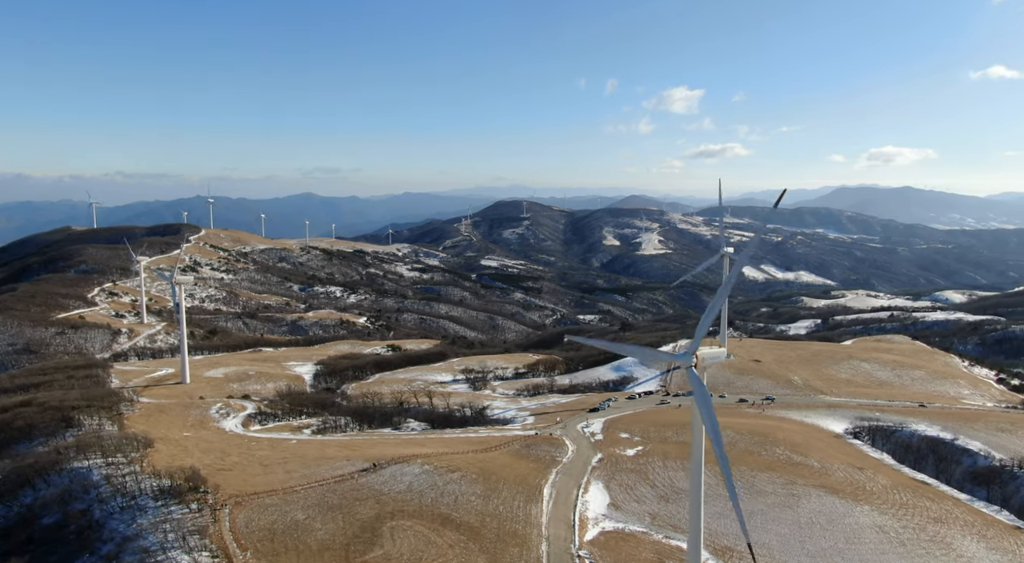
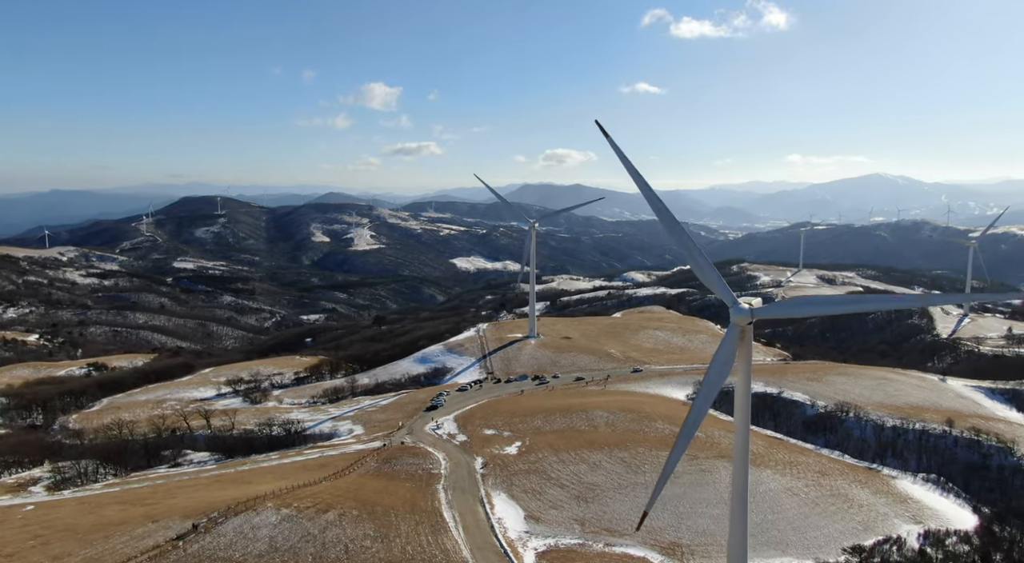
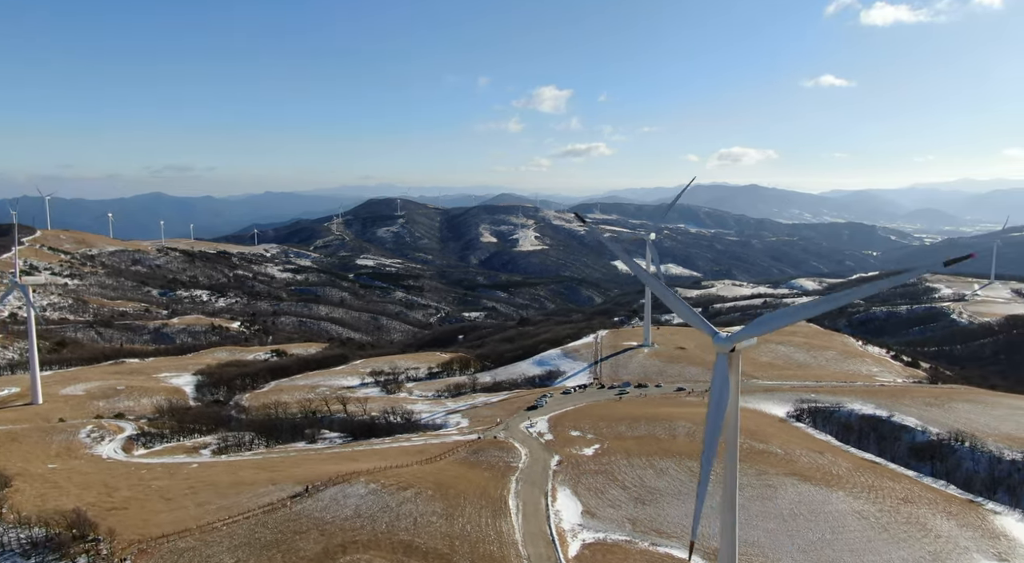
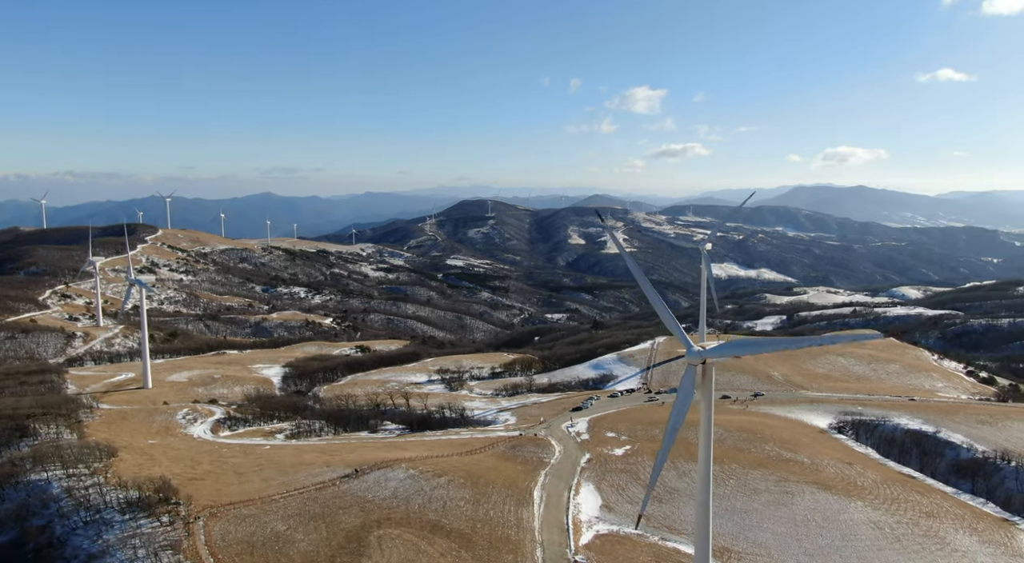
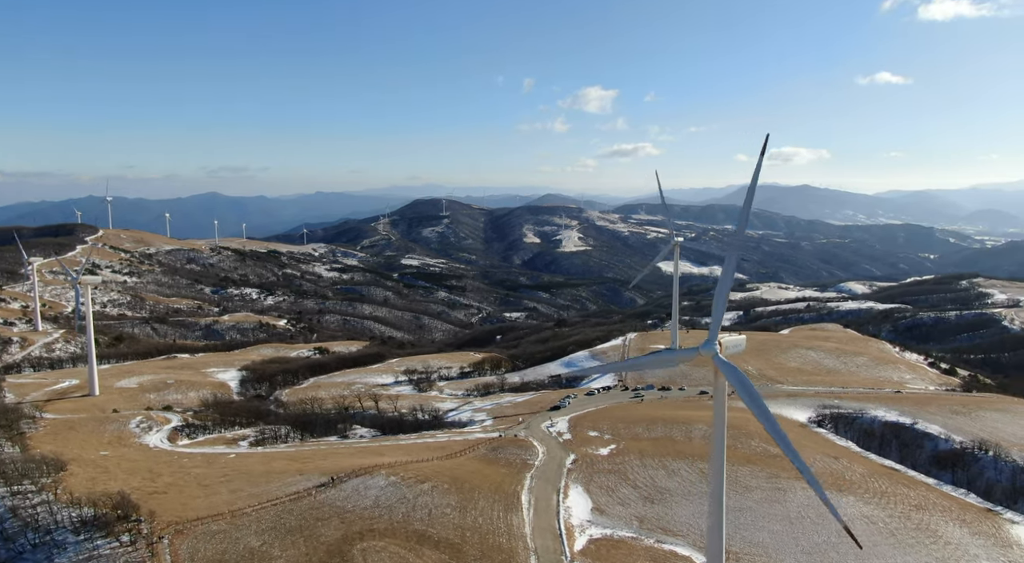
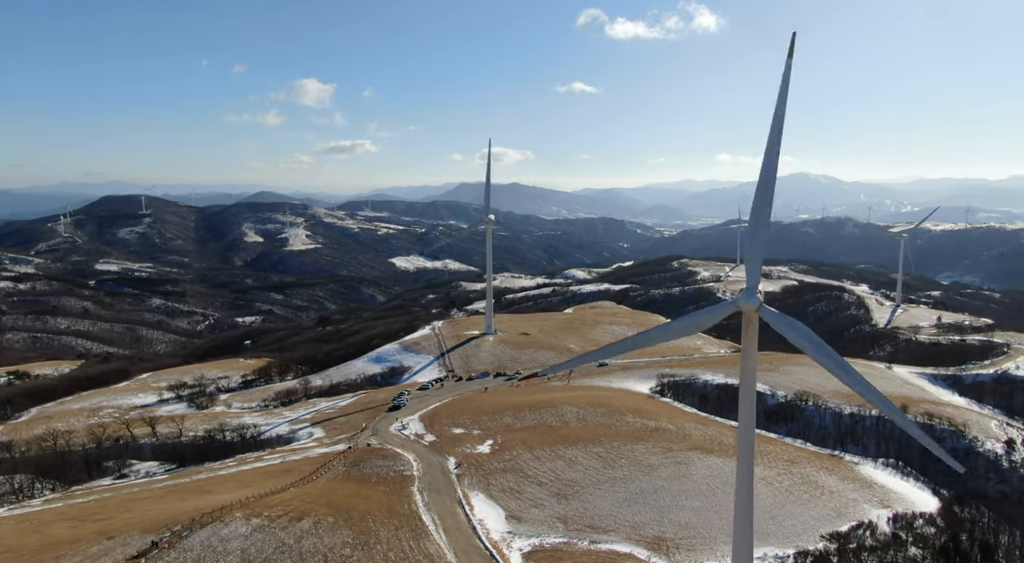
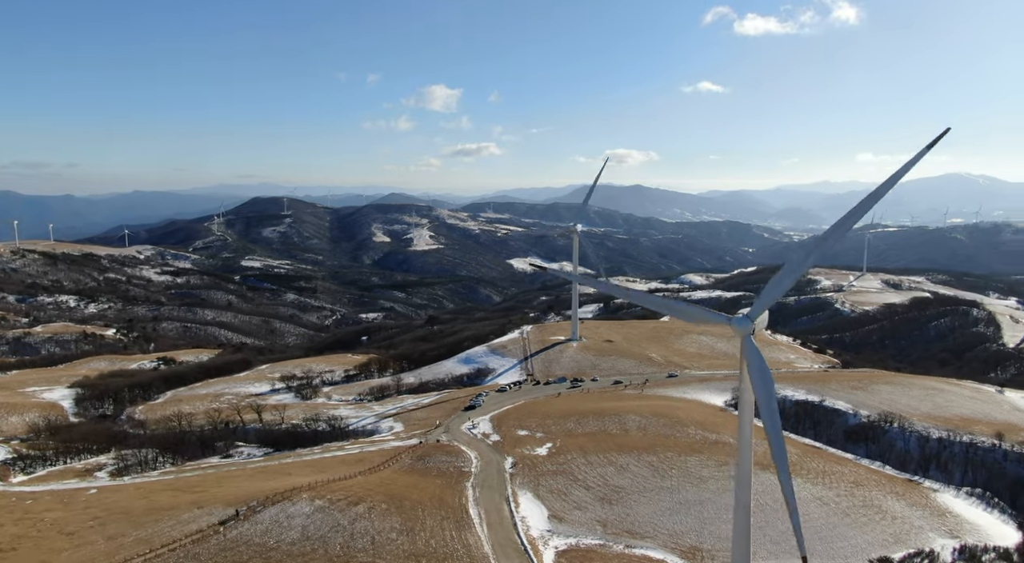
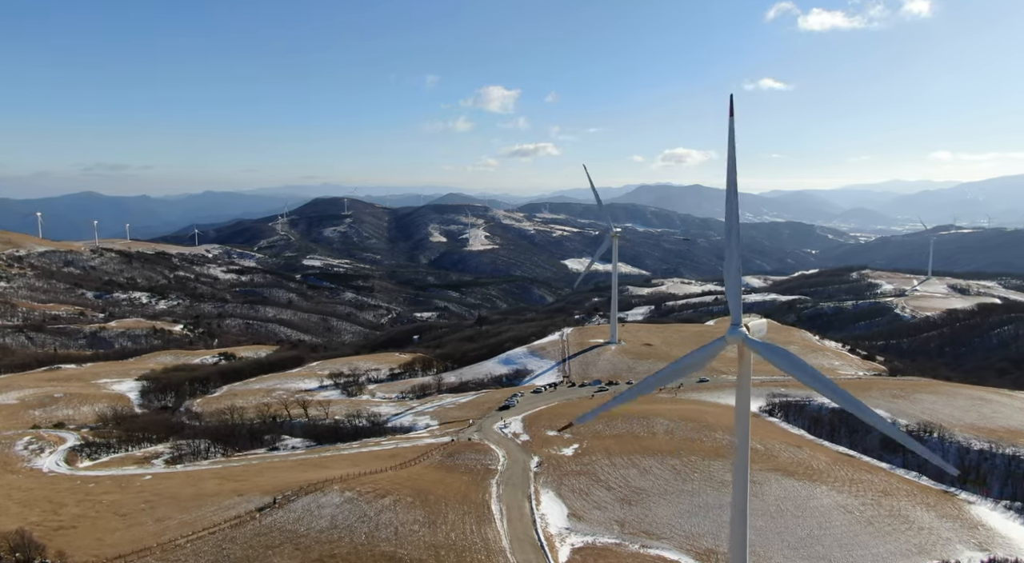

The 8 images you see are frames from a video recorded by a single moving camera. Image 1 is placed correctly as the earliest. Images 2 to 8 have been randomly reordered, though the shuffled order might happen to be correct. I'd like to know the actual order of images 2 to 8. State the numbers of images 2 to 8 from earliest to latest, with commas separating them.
4, 5, 3, 8, 7, 2, 6
